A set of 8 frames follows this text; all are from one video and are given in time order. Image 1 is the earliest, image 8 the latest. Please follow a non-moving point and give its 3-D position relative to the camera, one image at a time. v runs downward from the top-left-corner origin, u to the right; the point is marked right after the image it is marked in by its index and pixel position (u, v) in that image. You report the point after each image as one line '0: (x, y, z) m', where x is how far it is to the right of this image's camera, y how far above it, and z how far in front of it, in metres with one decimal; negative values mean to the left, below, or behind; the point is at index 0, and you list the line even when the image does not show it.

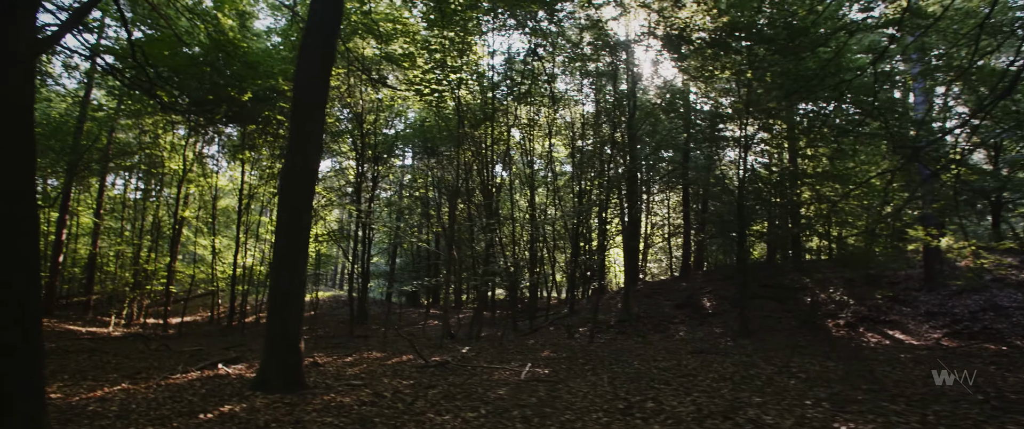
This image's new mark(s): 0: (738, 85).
0: (+6.5, +3.7, +16.3) m
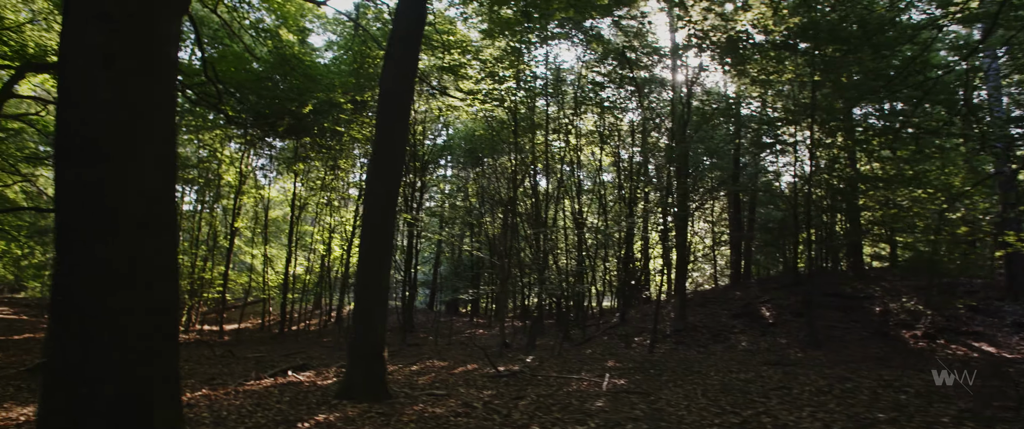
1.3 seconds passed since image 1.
0: (+8.1, +3.5, +15.9) m
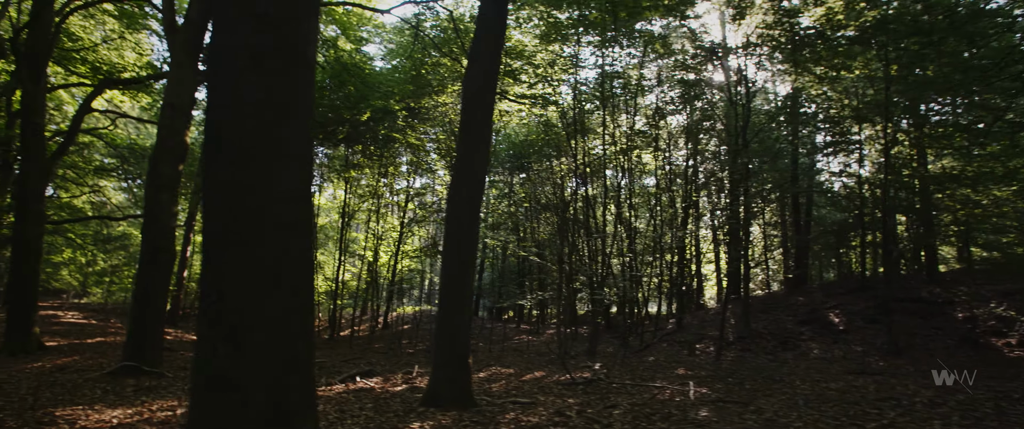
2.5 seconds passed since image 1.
0: (+9.6, +3.5, +15.2) m
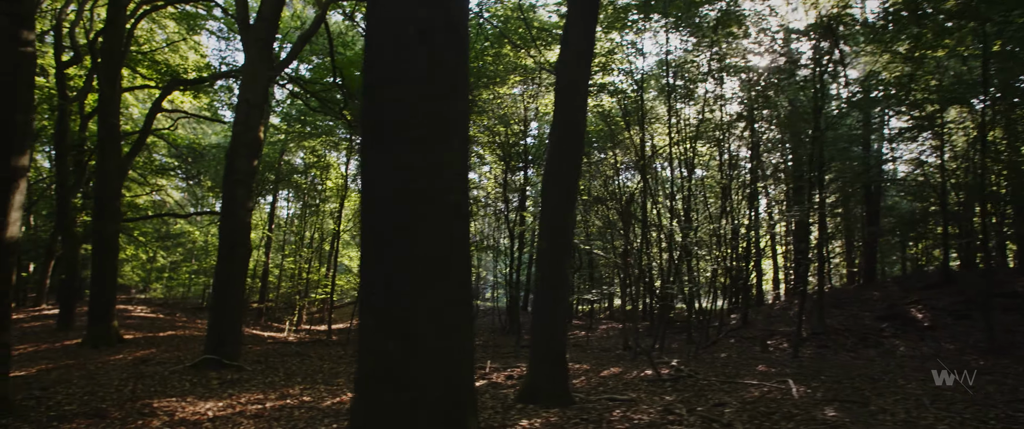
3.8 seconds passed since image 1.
0: (+11.2, +3.8, +14.3) m
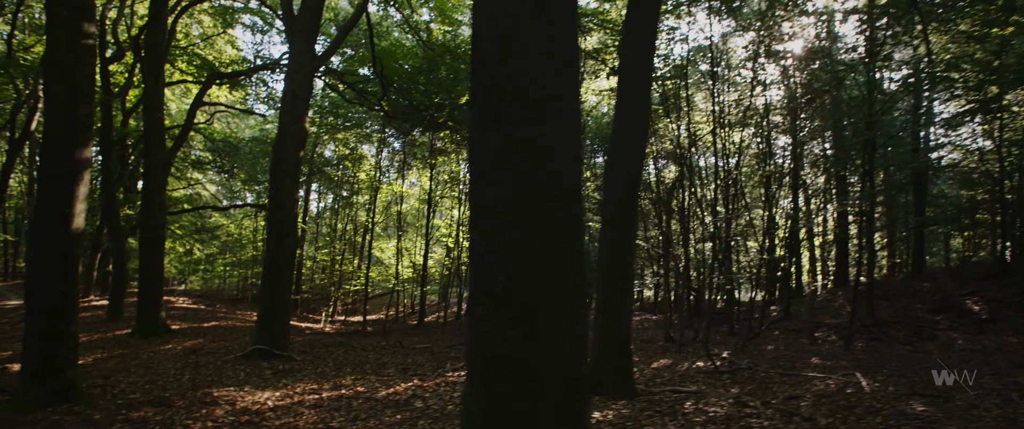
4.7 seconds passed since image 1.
0: (+12.1, +4.1, +13.6) m
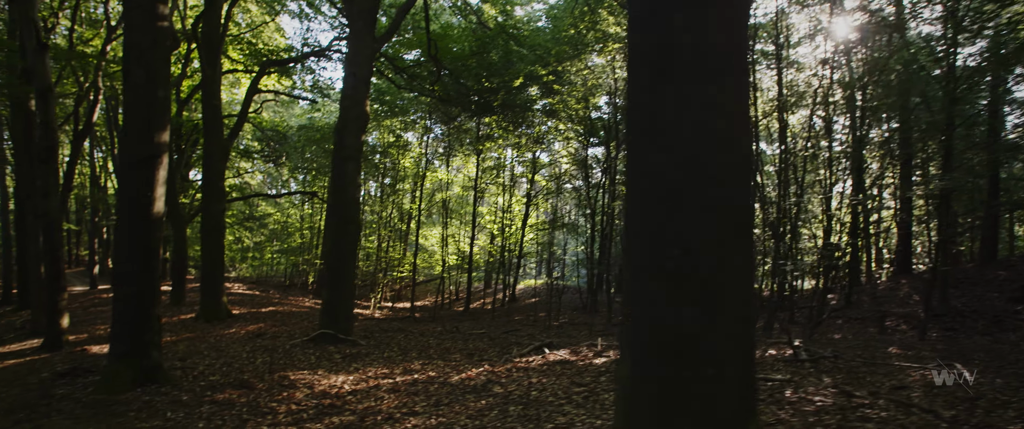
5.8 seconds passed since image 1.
0: (+13.4, +4.5, +12.6) m
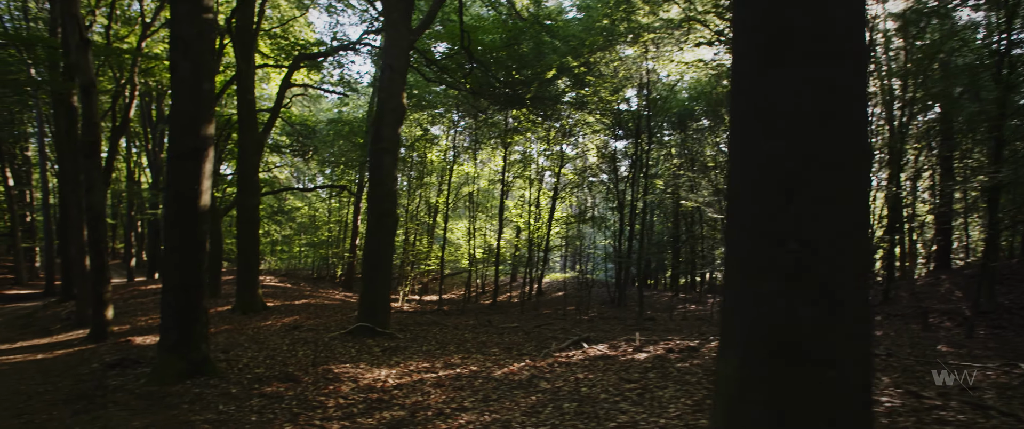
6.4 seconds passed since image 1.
0: (+14.2, +4.6, +11.9) m
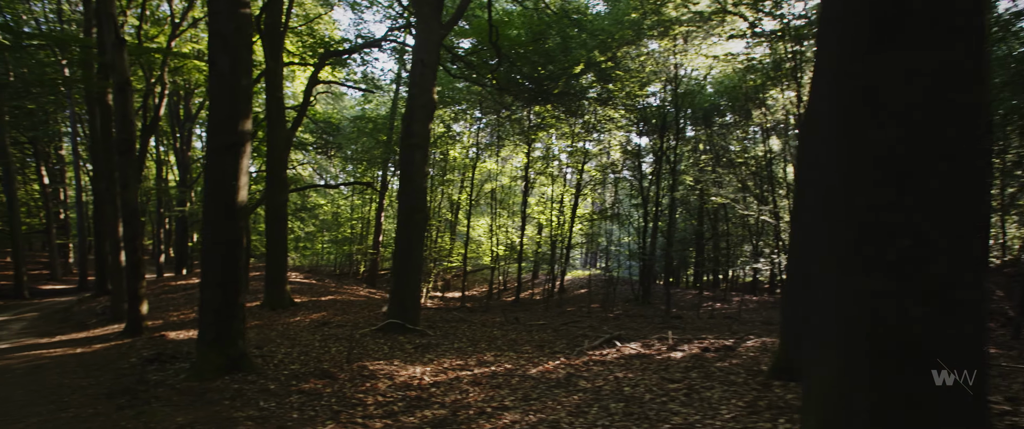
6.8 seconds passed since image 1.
0: (+14.8, +4.7, +11.3) m
